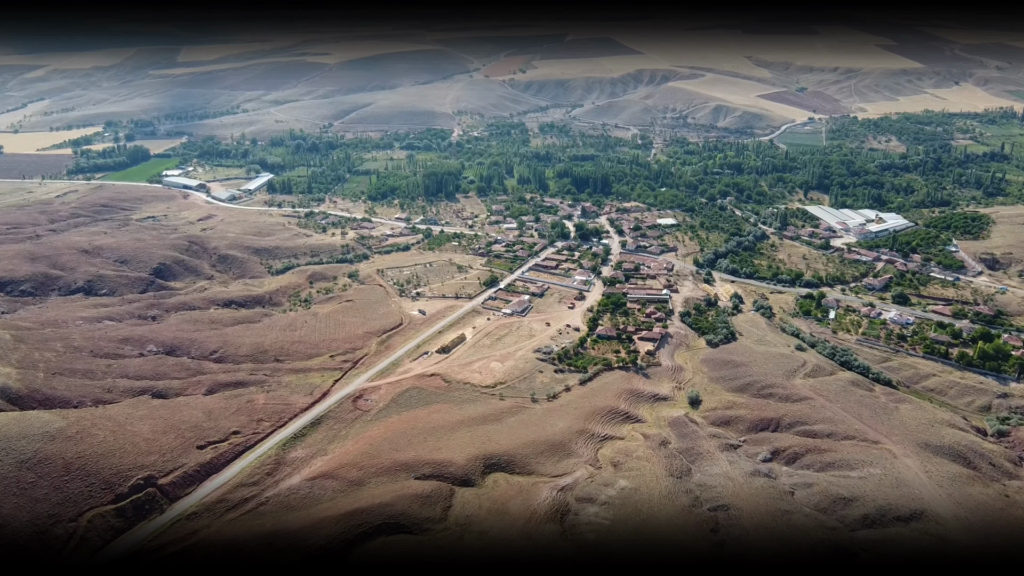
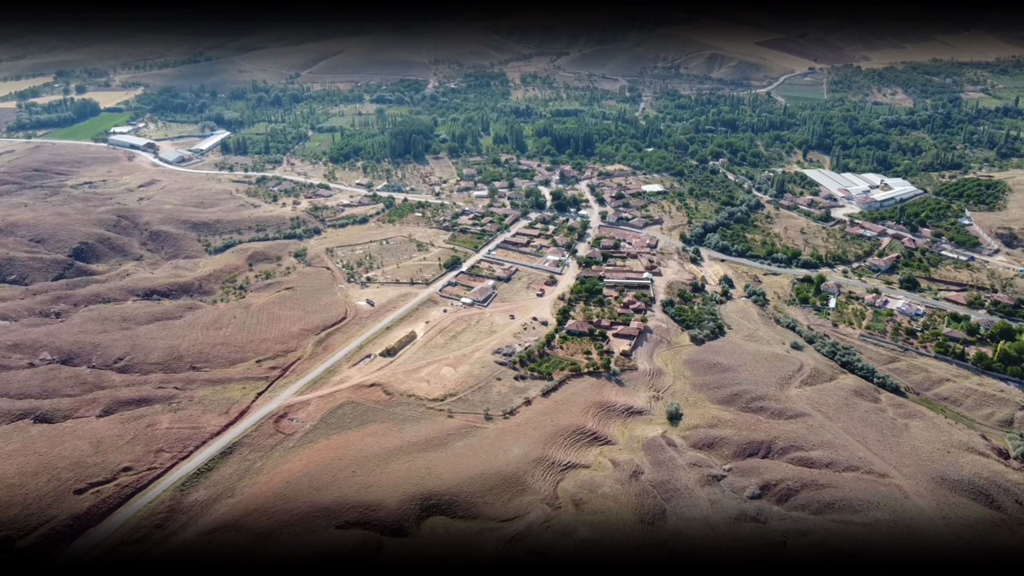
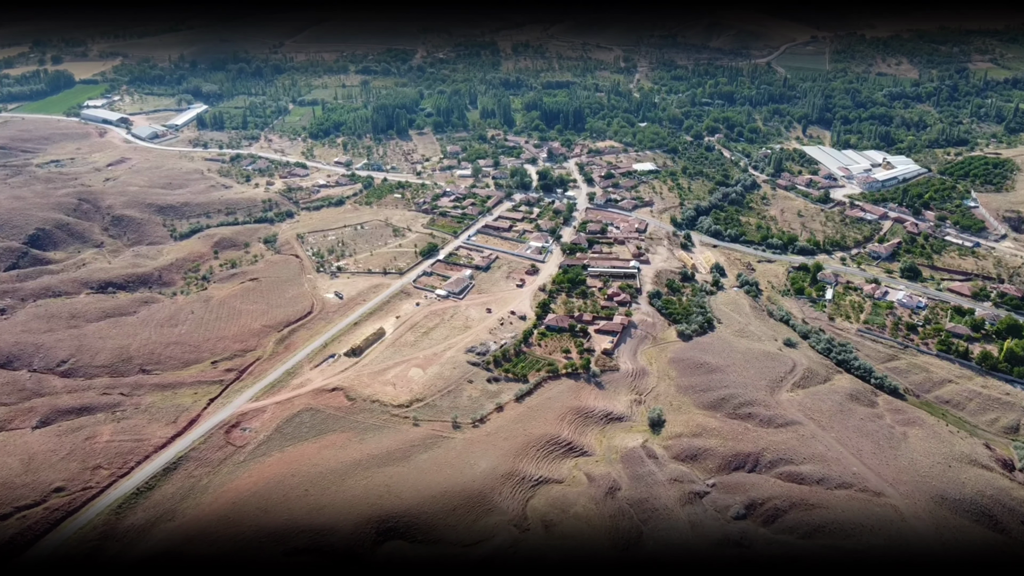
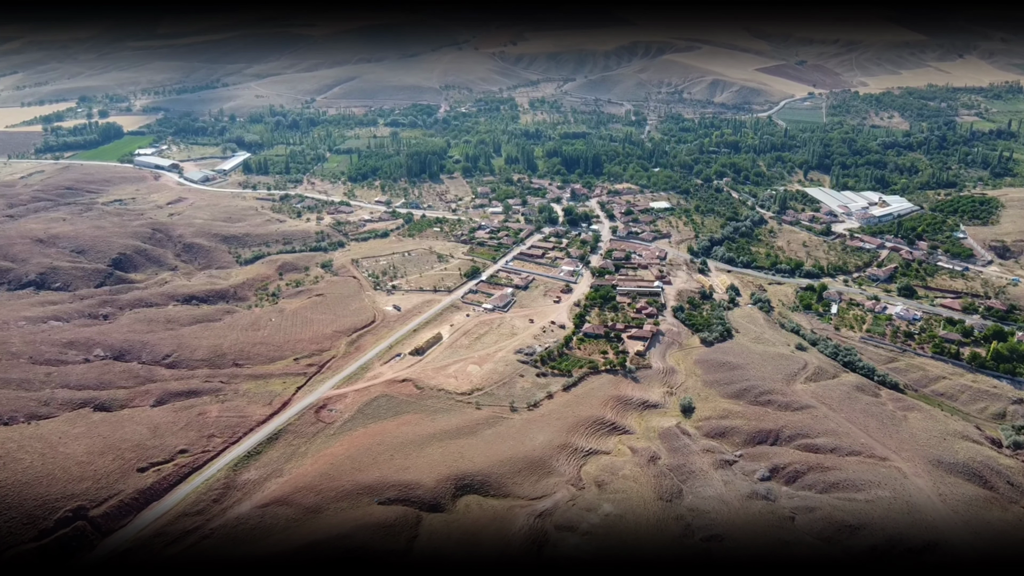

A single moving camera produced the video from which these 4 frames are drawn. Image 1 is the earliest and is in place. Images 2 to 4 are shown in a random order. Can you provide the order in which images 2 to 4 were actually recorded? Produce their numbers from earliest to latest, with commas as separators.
4, 2, 3
